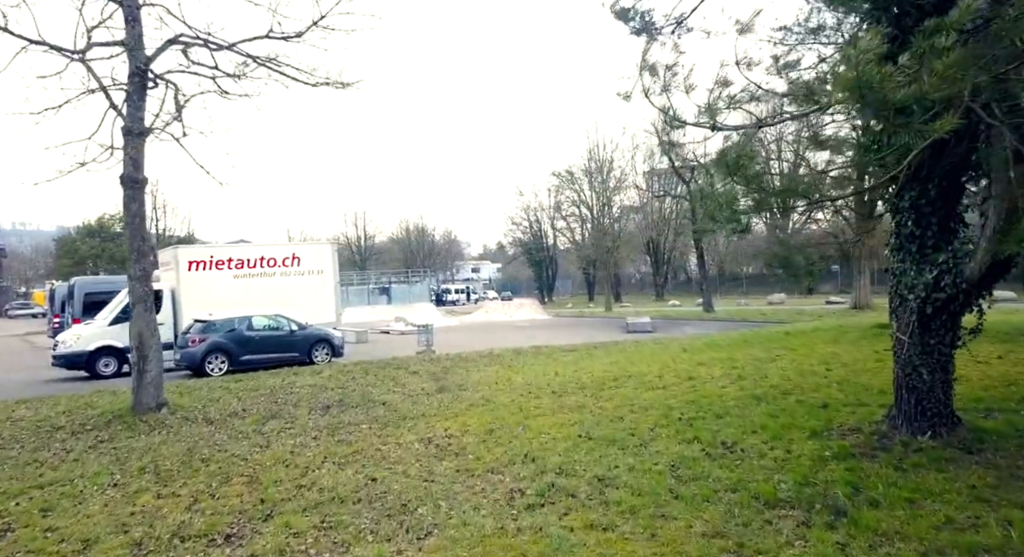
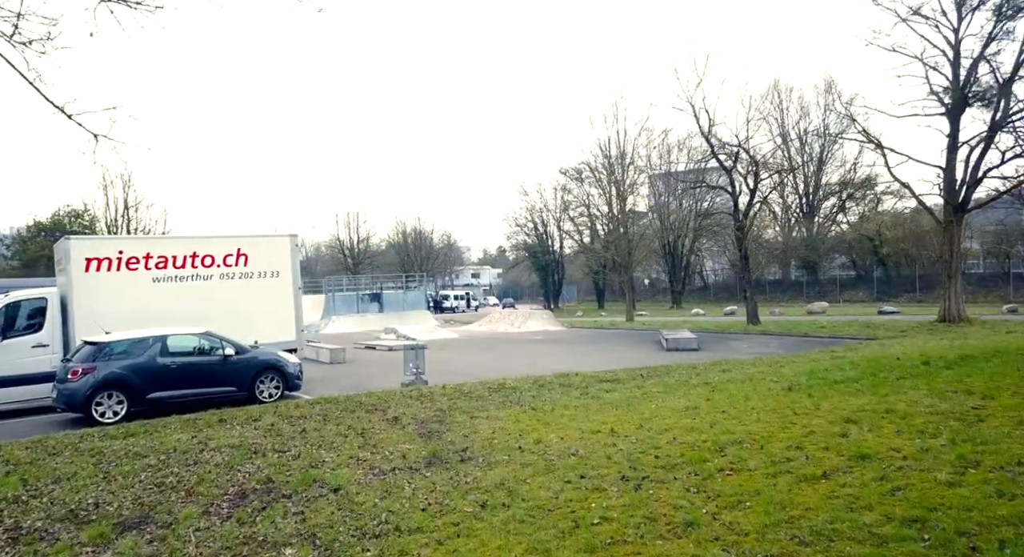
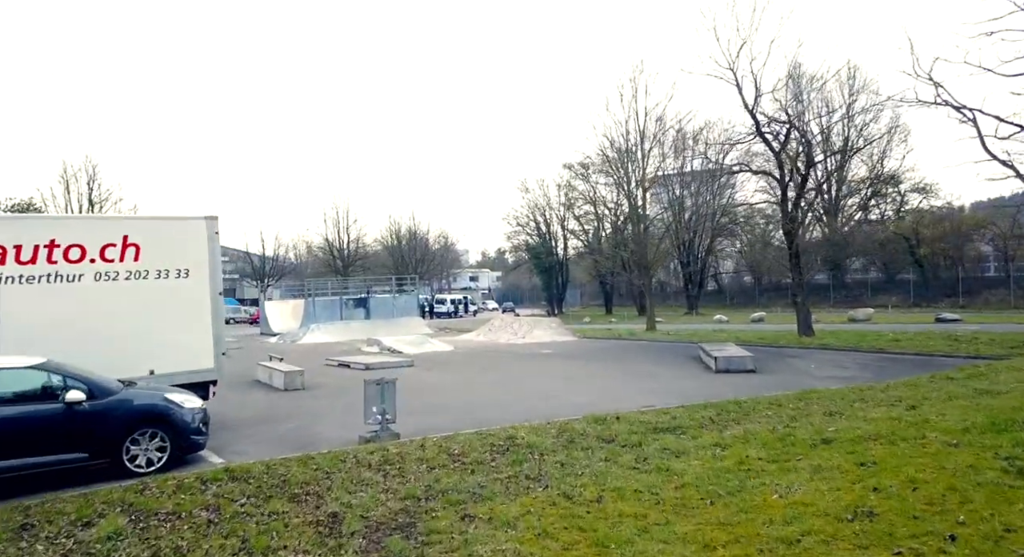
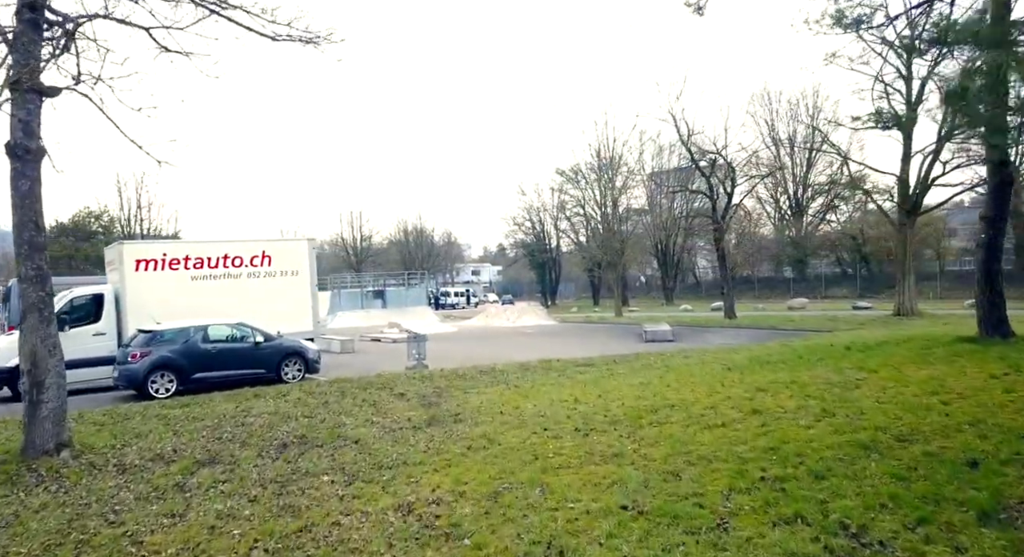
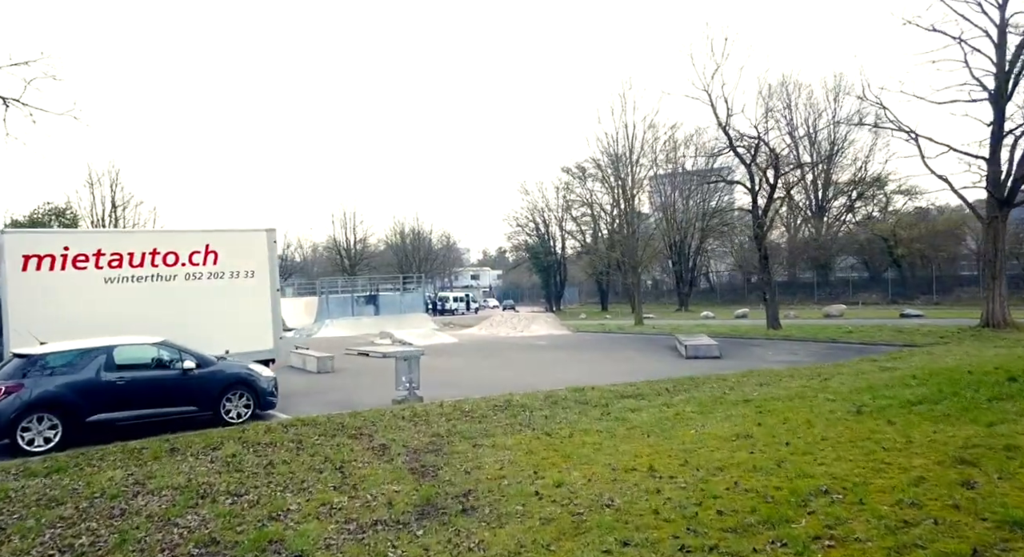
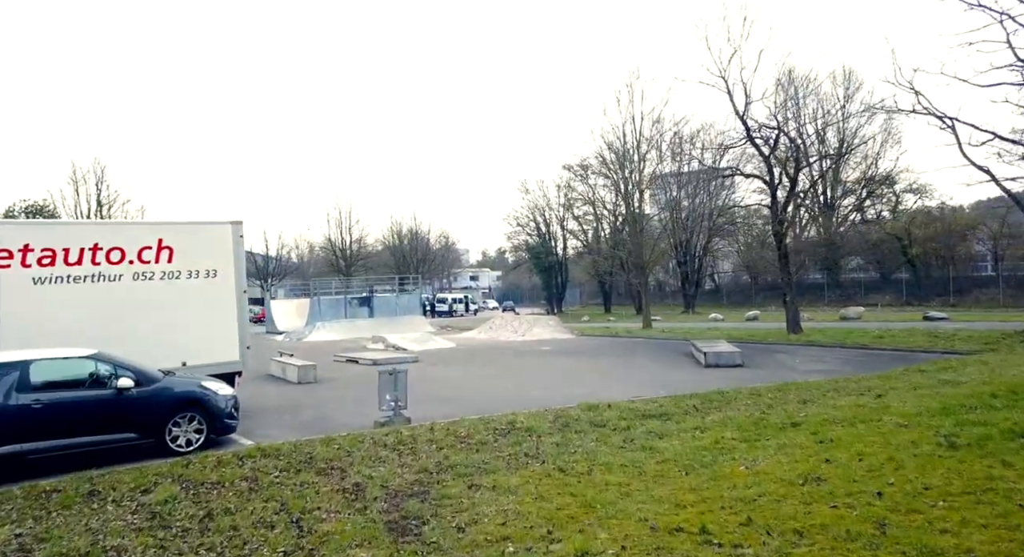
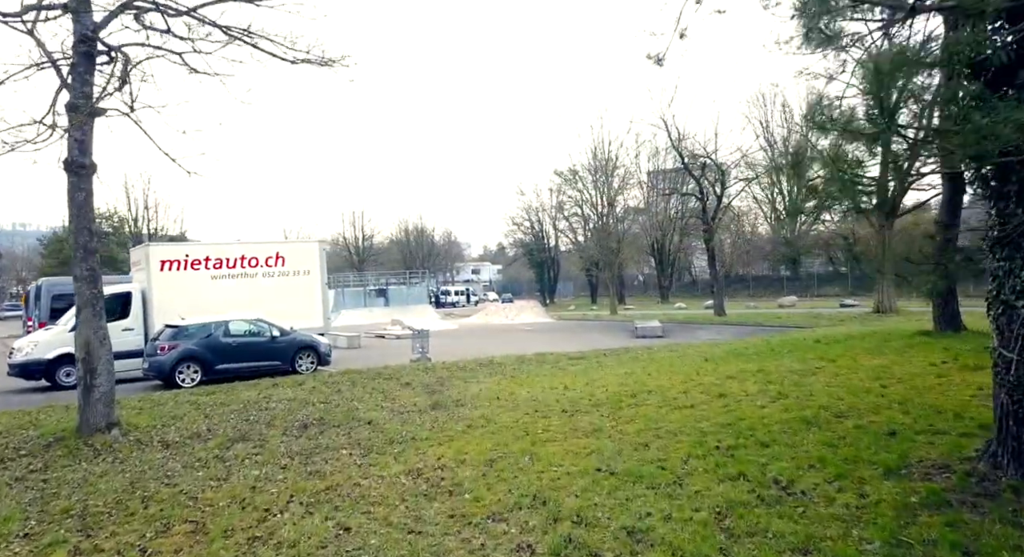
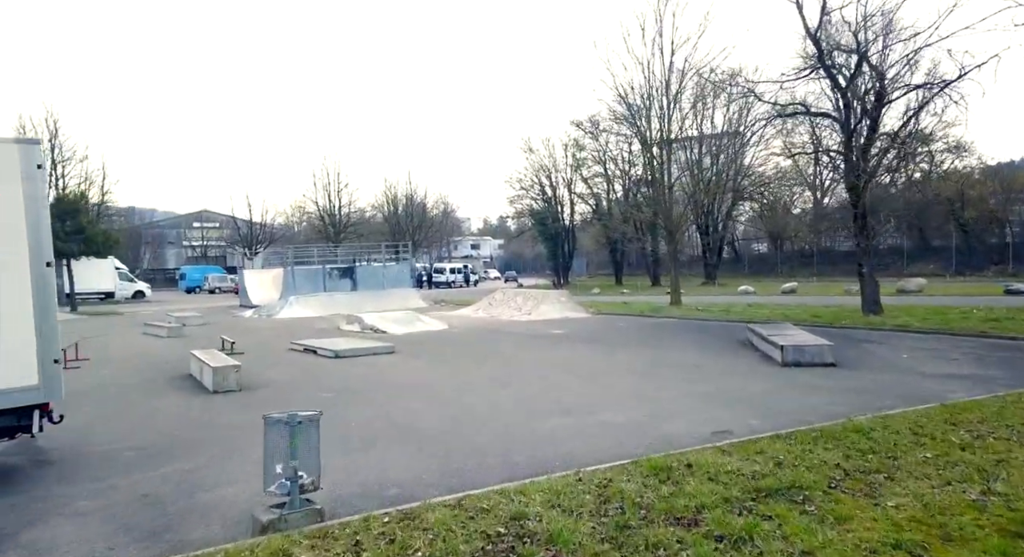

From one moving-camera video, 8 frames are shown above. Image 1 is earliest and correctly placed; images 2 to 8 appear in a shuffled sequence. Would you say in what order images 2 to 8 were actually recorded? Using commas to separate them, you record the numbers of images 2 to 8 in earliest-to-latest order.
7, 4, 2, 5, 6, 3, 8
